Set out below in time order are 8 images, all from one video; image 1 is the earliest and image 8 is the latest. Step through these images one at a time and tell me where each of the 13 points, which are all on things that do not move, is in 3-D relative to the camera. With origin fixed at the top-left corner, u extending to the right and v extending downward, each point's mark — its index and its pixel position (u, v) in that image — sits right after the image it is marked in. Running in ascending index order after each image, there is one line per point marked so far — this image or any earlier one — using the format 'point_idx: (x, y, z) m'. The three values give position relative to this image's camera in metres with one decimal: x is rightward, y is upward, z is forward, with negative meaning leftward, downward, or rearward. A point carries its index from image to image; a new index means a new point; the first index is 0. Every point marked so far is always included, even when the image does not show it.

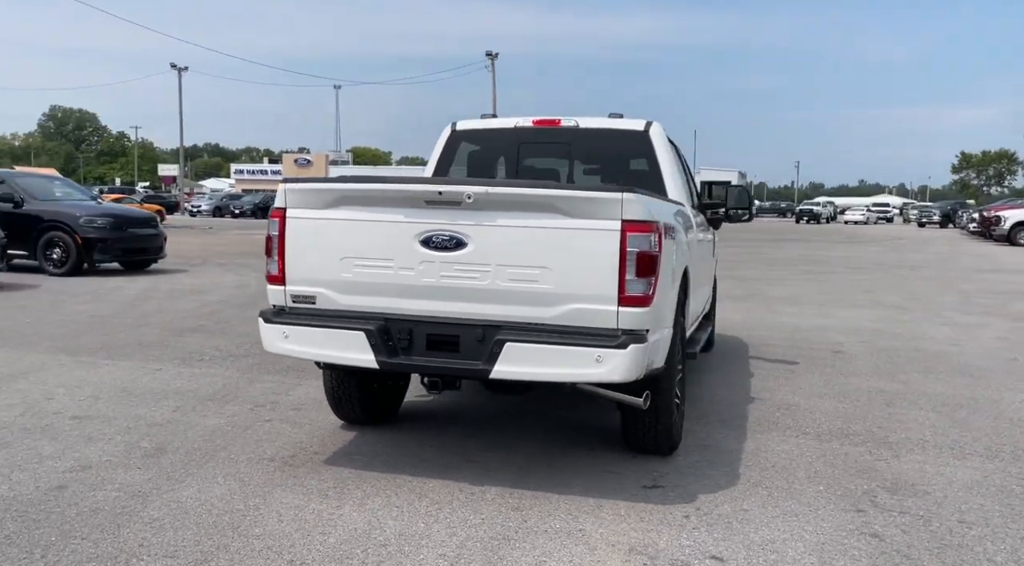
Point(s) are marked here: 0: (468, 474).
0: (-0.3, -1.0, +4.5) m
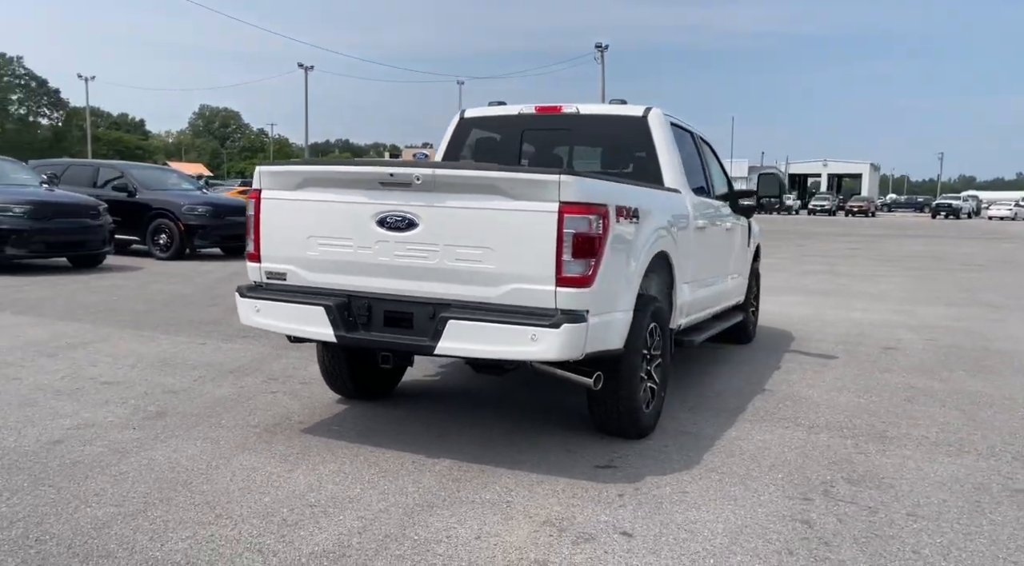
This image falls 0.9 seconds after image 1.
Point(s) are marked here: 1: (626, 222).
0: (-0.5, -0.9, +4.6) m
1: (+0.6, +0.3, +4.3) m
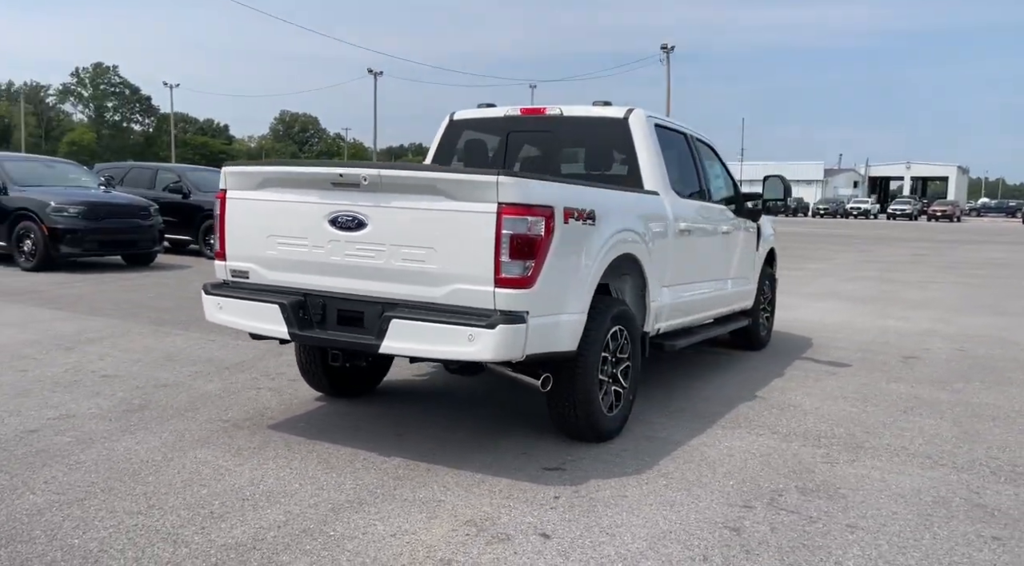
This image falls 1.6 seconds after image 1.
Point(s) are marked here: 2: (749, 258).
0: (-0.7, -0.9, +4.7) m
1: (+0.3, +0.3, +4.3) m
2: (+2.3, +0.3, +7.8) m
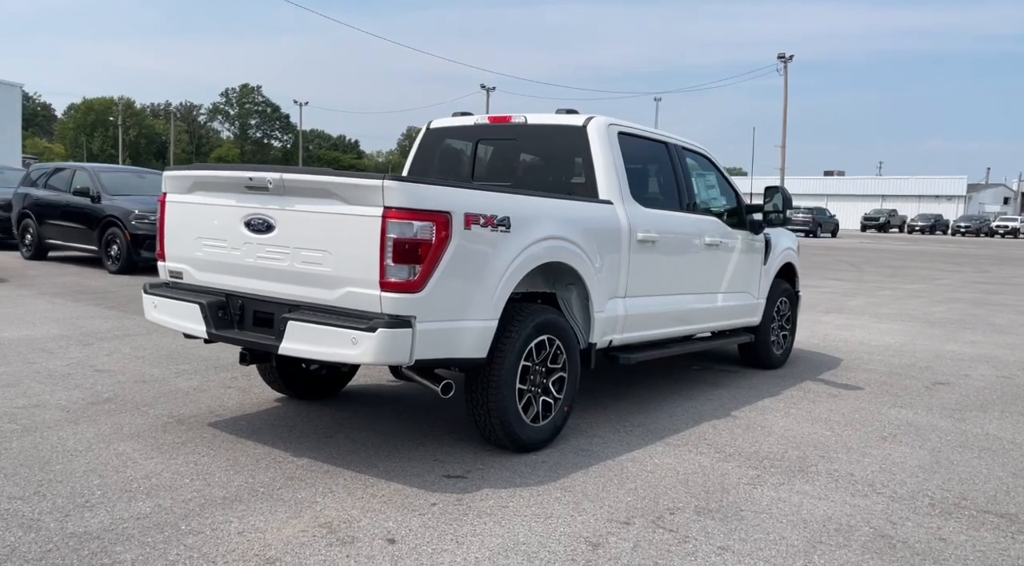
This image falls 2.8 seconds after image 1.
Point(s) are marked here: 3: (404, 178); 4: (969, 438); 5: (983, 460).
0: (-1.2, -0.9, +4.7) m
1: (-0.2, +0.3, +4.3) m
2: (+2.2, +0.1, +7.5) m
3: (-0.5, +0.5, +3.9) m
4: (+3.2, -1.1, +5.8) m
5: (+3.0, -1.1, +5.2) m
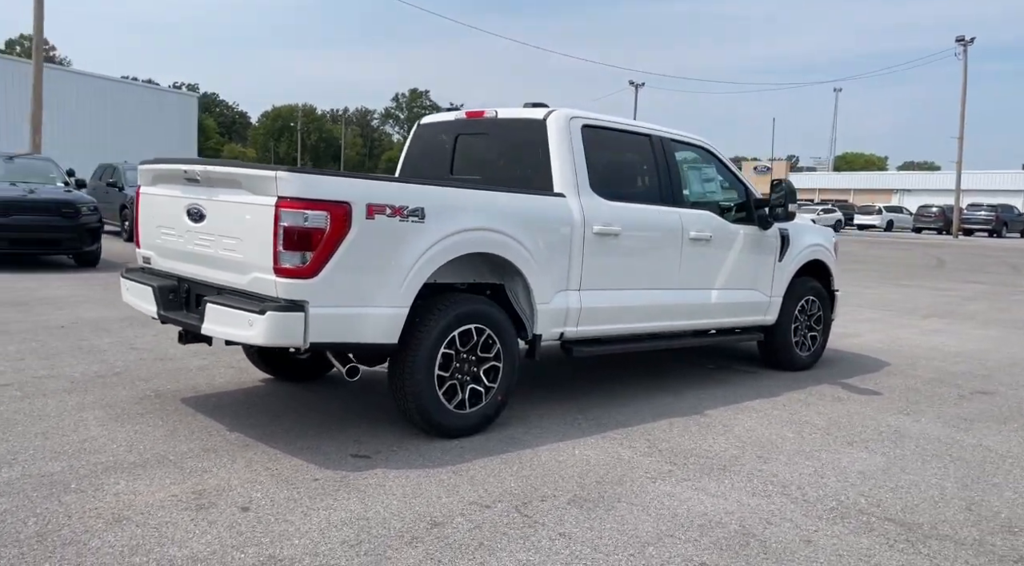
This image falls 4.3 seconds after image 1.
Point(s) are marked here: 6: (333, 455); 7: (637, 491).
0: (-1.6, -0.9, +5.1) m
1: (-0.7, +0.3, +4.4) m
2: (+2.2, +0.2, +7.3) m
3: (-1.1, +0.6, +4.1) m
4: (+2.9, -1.1, +5.4) m
5: (+2.5, -1.1, +4.8) m
6: (-1.0, -0.9, +4.5) m
7: (+0.6, -1.0, +4.1) m
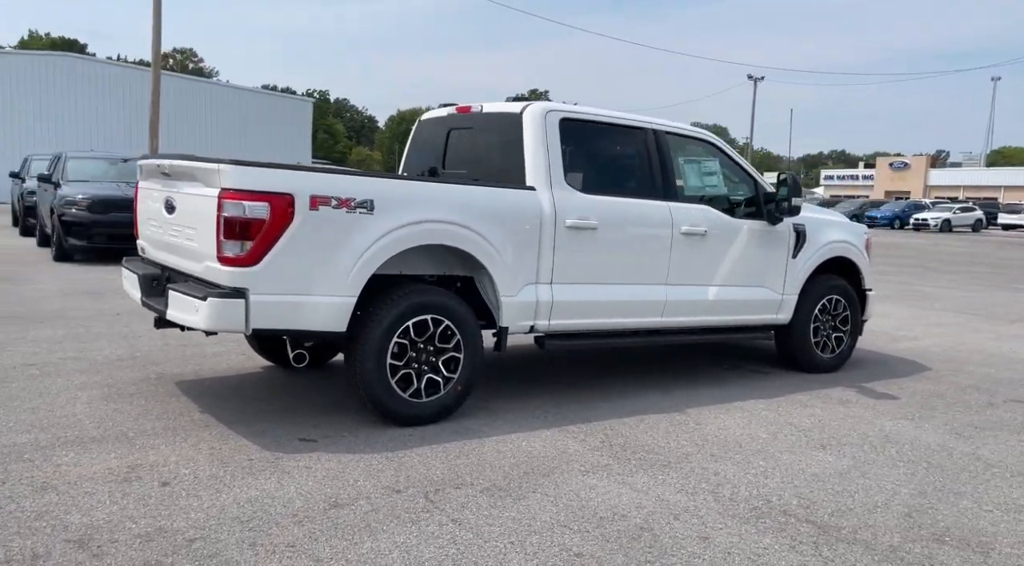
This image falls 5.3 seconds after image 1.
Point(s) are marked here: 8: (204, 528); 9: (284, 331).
0: (-1.9, -0.8, +5.3) m
1: (-1.0, +0.4, +4.6) m
2: (+2.2, +0.2, +7.0) m
3: (-1.4, +0.6, +4.3) m
4: (+2.7, -1.0, +5.1) m
5: (+2.2, -1.1, +4.5) m
6: (-1.3, -0.9, +4.7) m
7: (+0.2, -1.0, +4.1) m
8: (-1.2, -1.0, +3.3) m
9: (-1.3, -0.3, +4.5) m
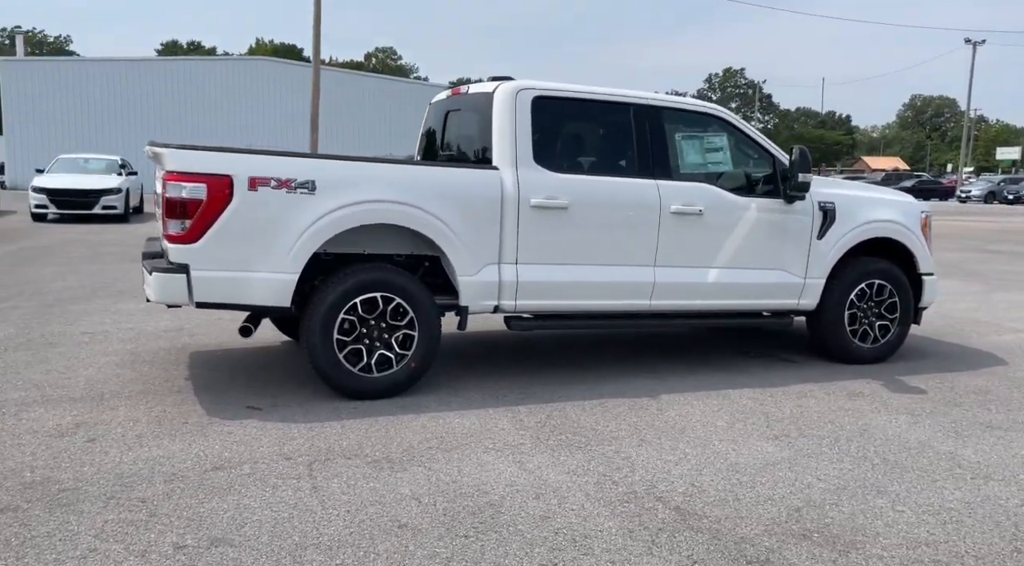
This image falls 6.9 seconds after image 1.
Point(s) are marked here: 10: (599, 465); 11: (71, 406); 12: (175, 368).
0: (-2.1, -0.6, +5.7) m
1: (-1.4, +0.5, +4.8) m
2: (+2.2, +0.3, +6.6) m
3: (-1.9, +0.8, +4.6) m
4: (+2.3, -0.9, +4.6) m
5: (+1.7, -1.0, +4.2) m
6: (-1.7, -0.7, +5.0) m
7: (-0.3, -0.9, +4.1) m
8: (-1.9, -0.9, +3.6) m
9: (-1.7, -0.1, +4.8) m
10: (+0.4, -0.9, +4.1) m
11: (-2.6, -0.7, +4.9) m
12: (-2.4, -0.6, +6.0) m
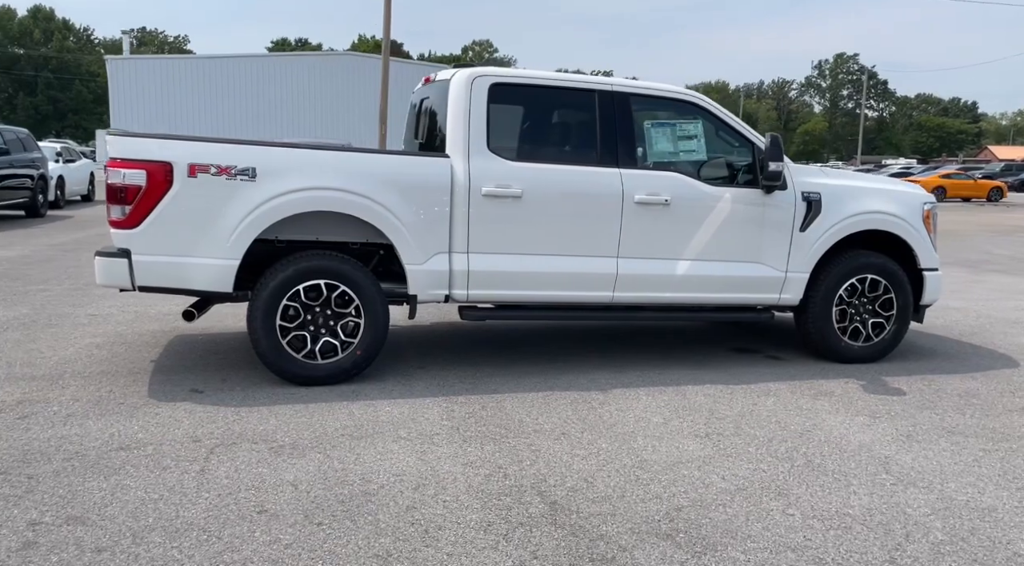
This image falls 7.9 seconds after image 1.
0: (-2.4, -0.5, +5.9) m
1: (-1.8, +0.6, +4.9) m
2: (+2.0, +0.4, +6.3) m
3: (-2.3, +0.8, +4.8) m
4: (+1.8, -0.9, +4.4) m
5: (+1.3, -0.9, +4.0) m
6: (-2.1, -0.7, +5.1) m
7: (-0.8, -0.8, +4.1) m
8: (-2.4, -0.8, +3.8) m
9: (-2.1, 0.0, +4.9) m
10: (0.0, -0.9, +4.0) m
11: (-3.0, -0.6, +5.1) m
12: (-2.7, -0.5, +6.2) m
